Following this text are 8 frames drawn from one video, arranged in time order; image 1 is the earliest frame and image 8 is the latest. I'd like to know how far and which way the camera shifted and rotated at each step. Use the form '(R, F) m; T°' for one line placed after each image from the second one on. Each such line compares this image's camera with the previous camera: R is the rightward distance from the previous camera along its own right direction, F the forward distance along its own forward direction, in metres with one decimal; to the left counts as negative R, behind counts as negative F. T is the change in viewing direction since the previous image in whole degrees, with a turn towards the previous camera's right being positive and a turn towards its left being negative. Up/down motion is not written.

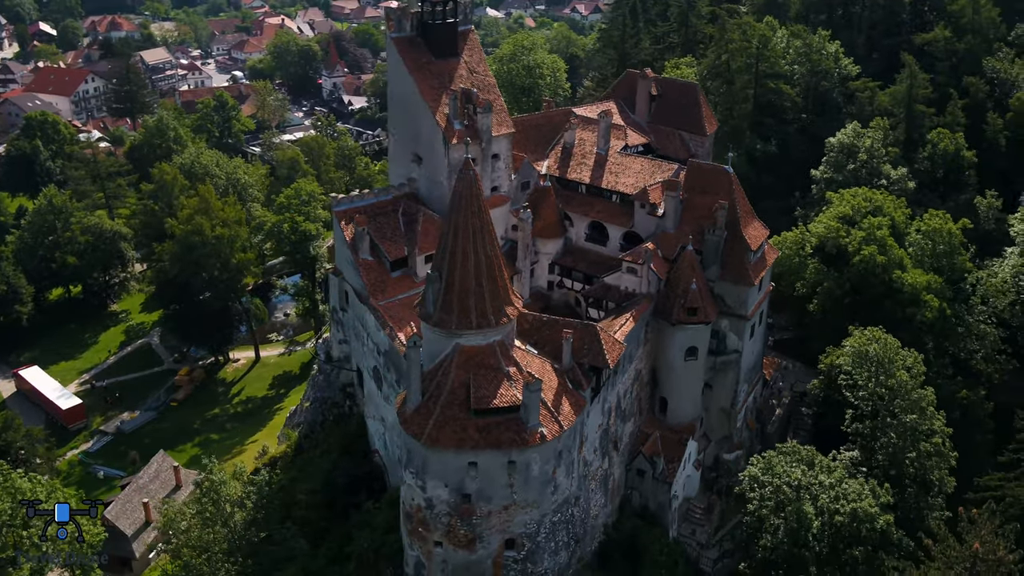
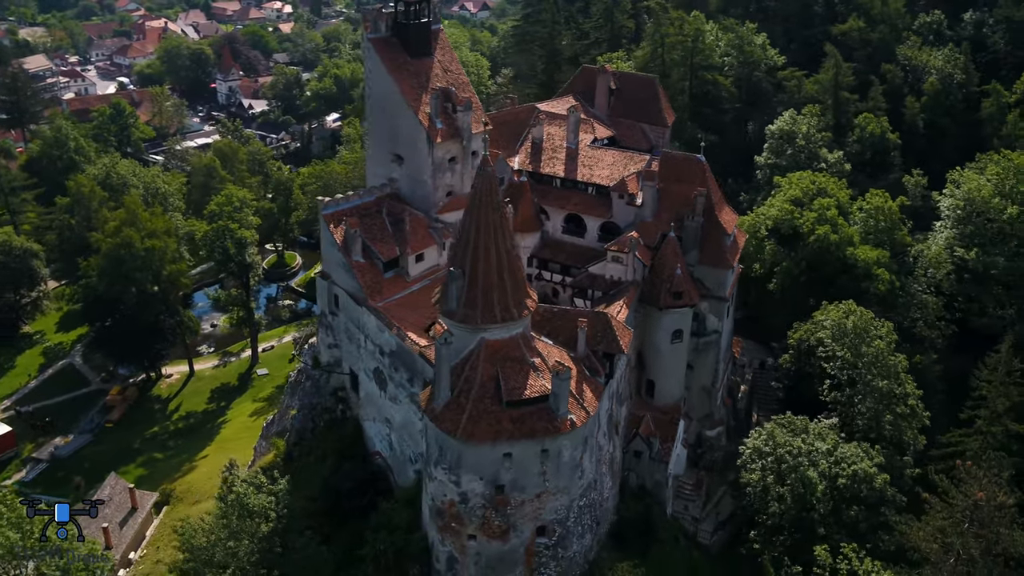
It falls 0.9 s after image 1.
(-4.3, -0.3) m; +7°
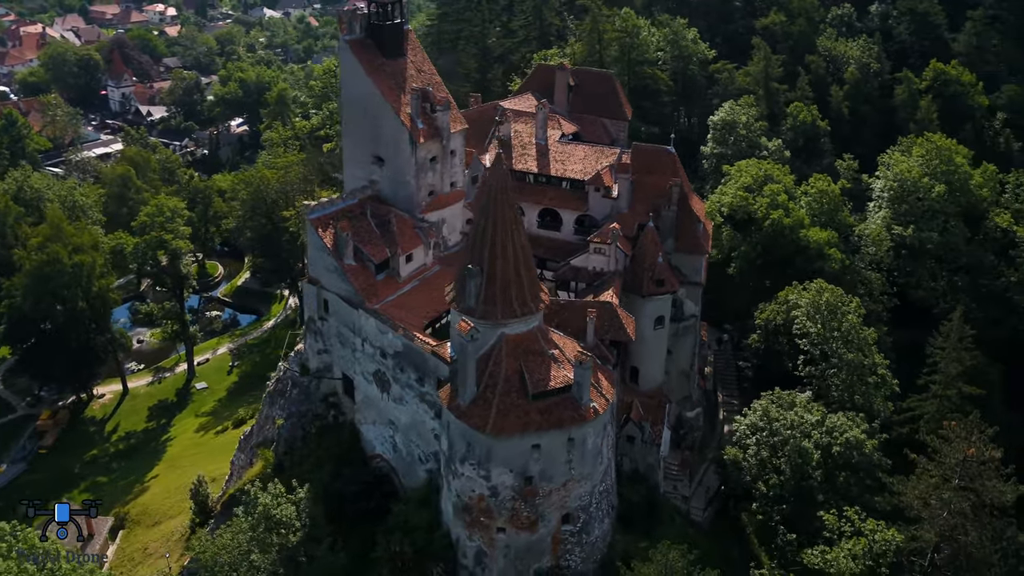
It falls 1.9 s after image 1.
(-4.1, -0.3) m; +7°
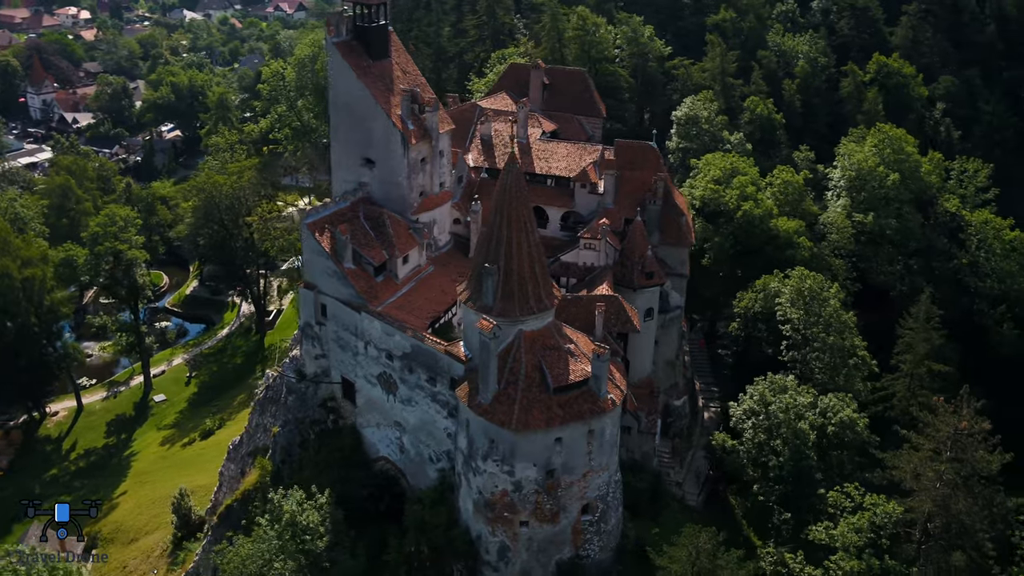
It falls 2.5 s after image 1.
(-3.0, -0.3) m; +5°
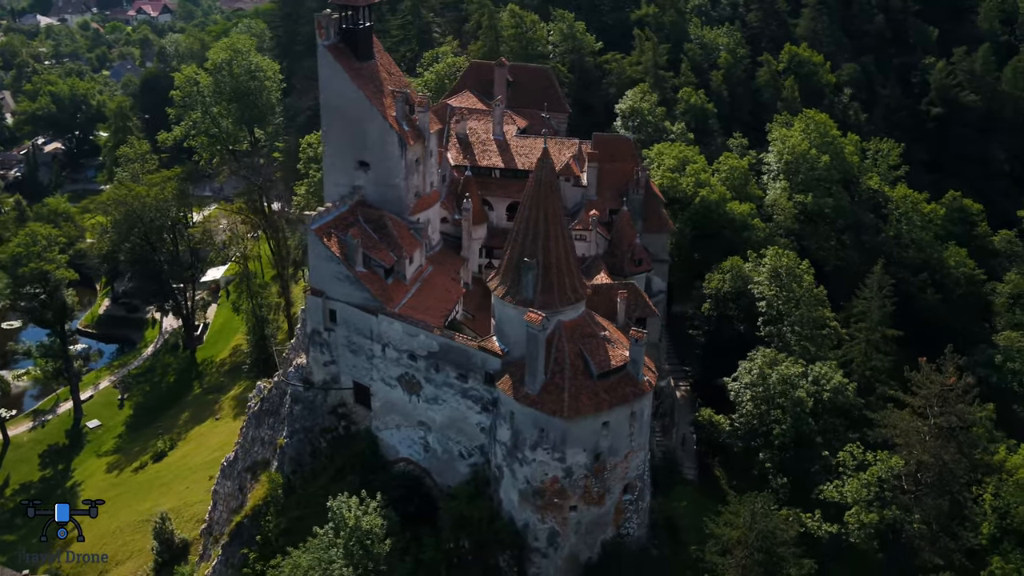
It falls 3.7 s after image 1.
(-5.6, -0.3) m; +8°
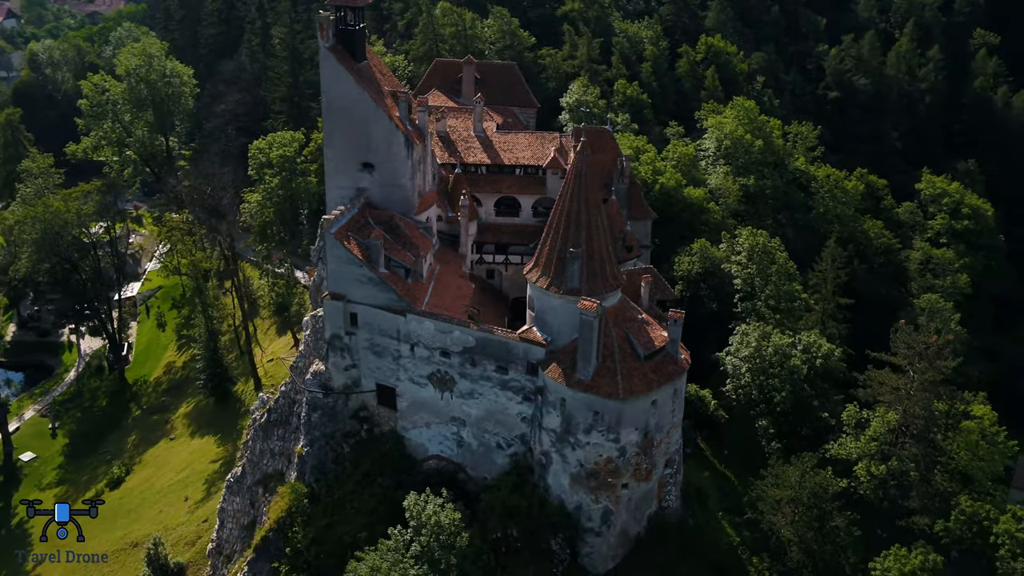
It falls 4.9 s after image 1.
(-6.2, -0.3) m; +8°
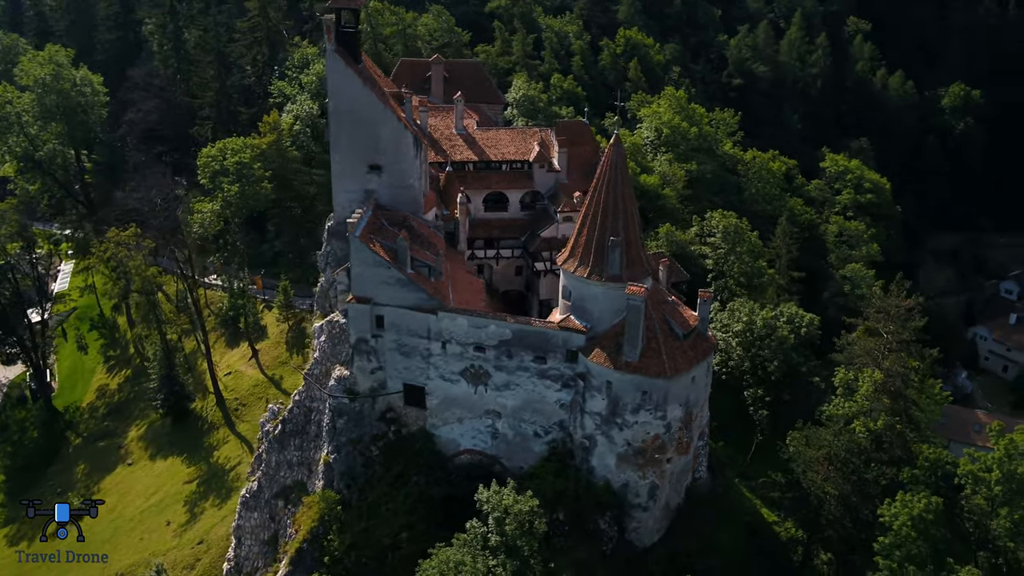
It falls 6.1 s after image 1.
(-6.4, -0.3) m; +9°
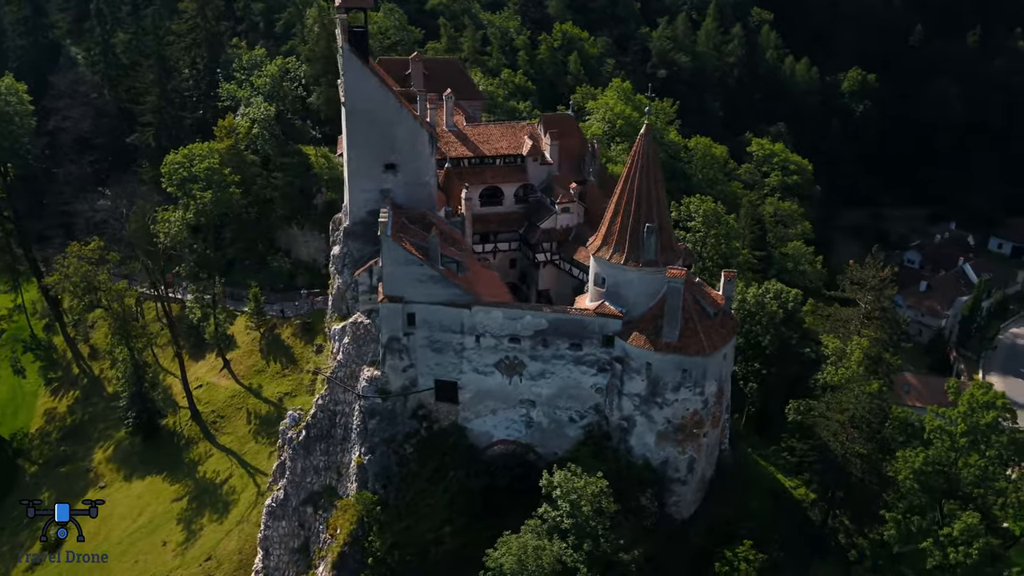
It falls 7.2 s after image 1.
(-5.8, -0.3) m; +7°
